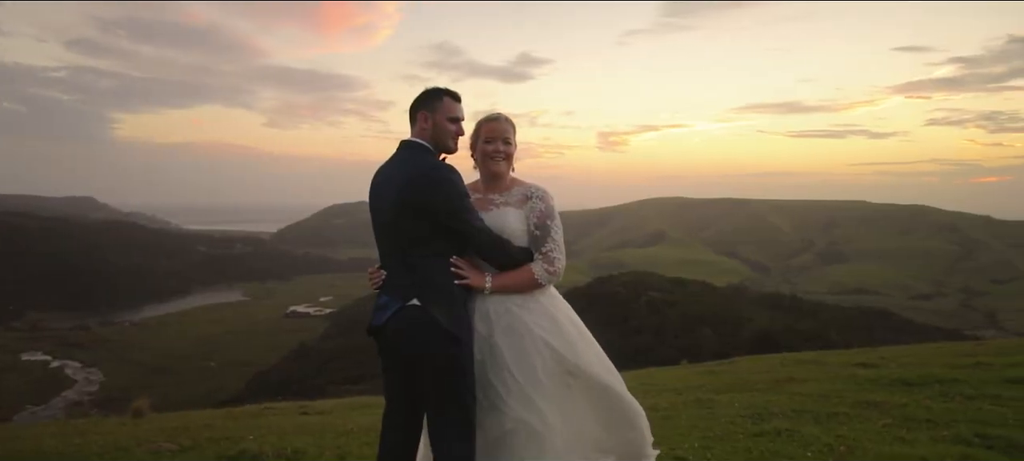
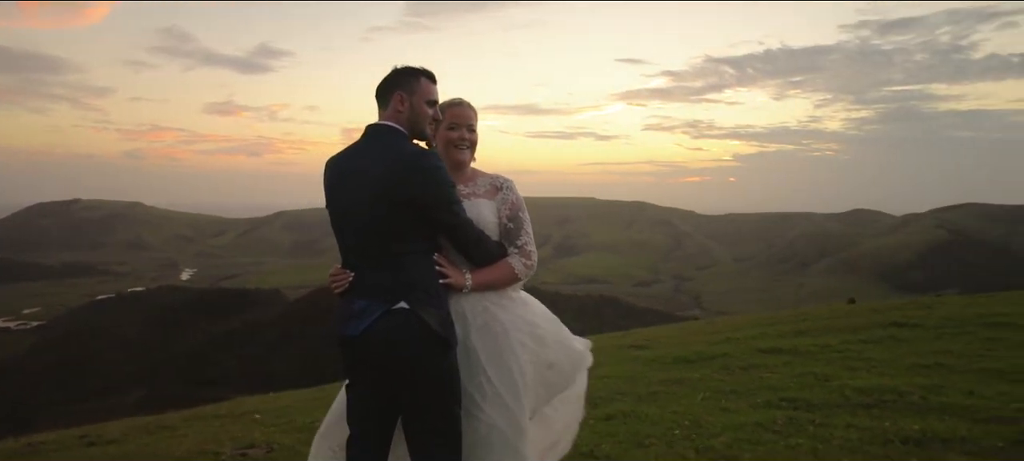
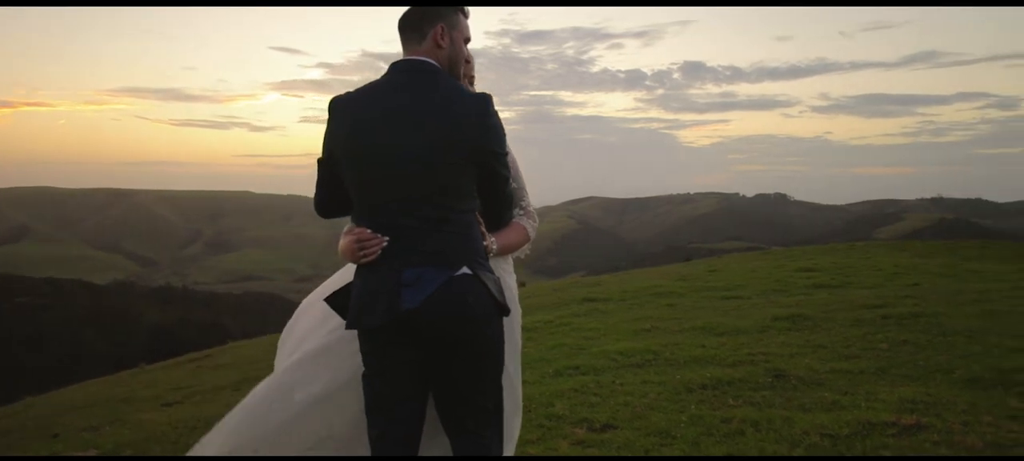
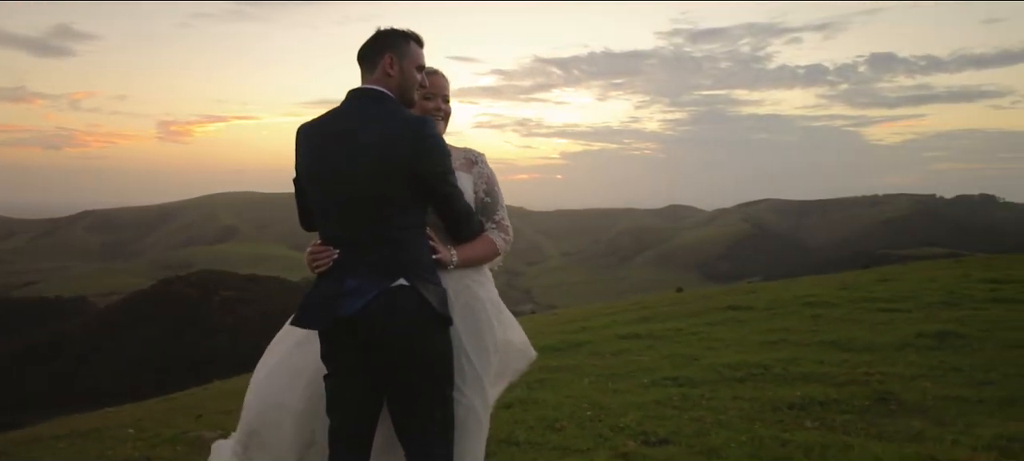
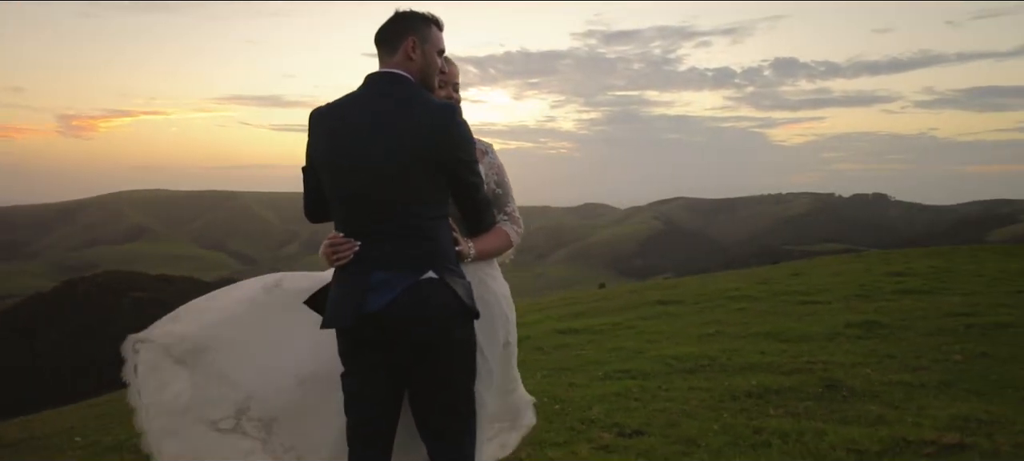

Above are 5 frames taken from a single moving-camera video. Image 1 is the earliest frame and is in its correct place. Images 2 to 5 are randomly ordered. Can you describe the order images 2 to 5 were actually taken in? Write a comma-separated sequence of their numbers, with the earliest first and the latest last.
2, 4, 5, 3
